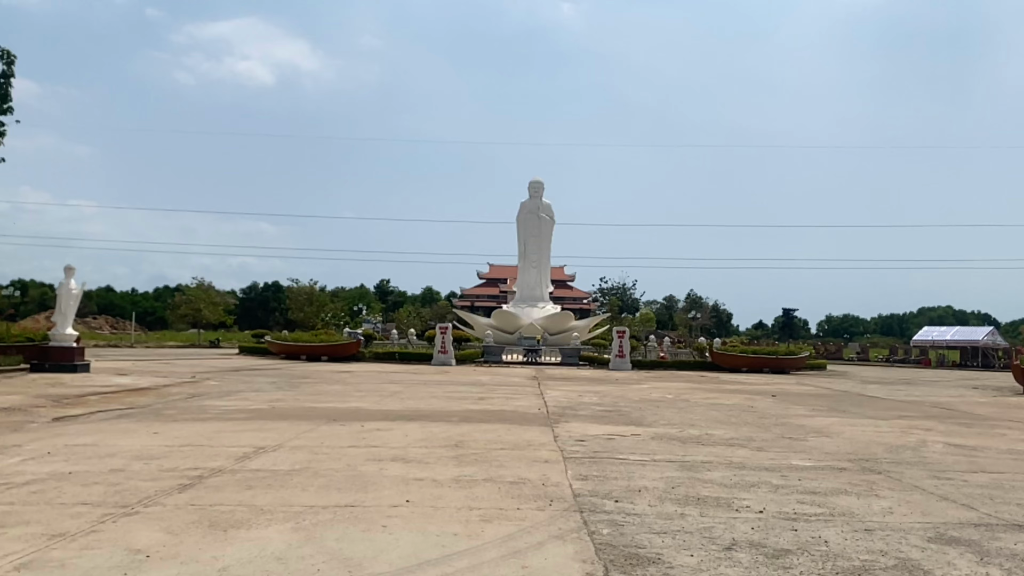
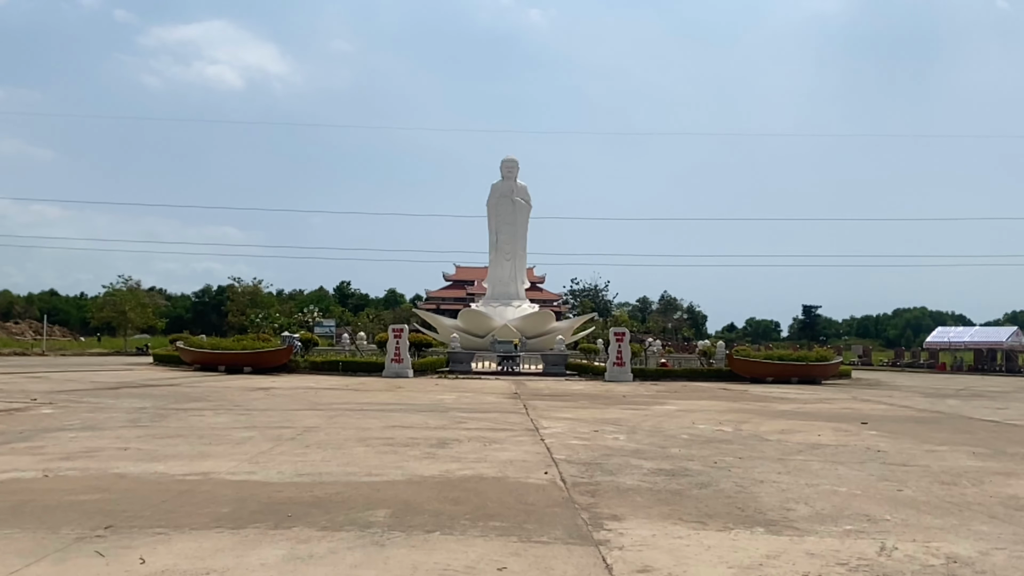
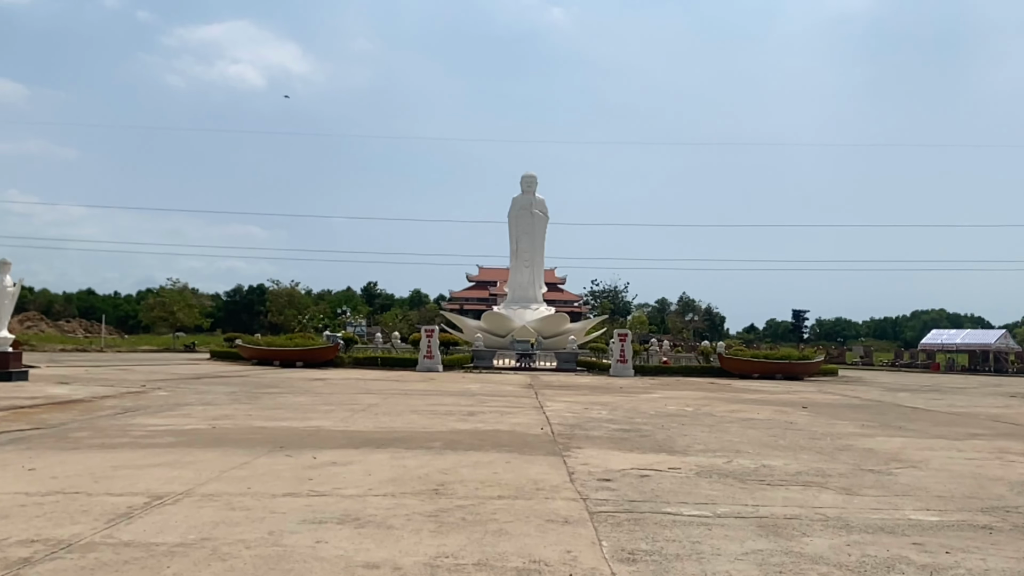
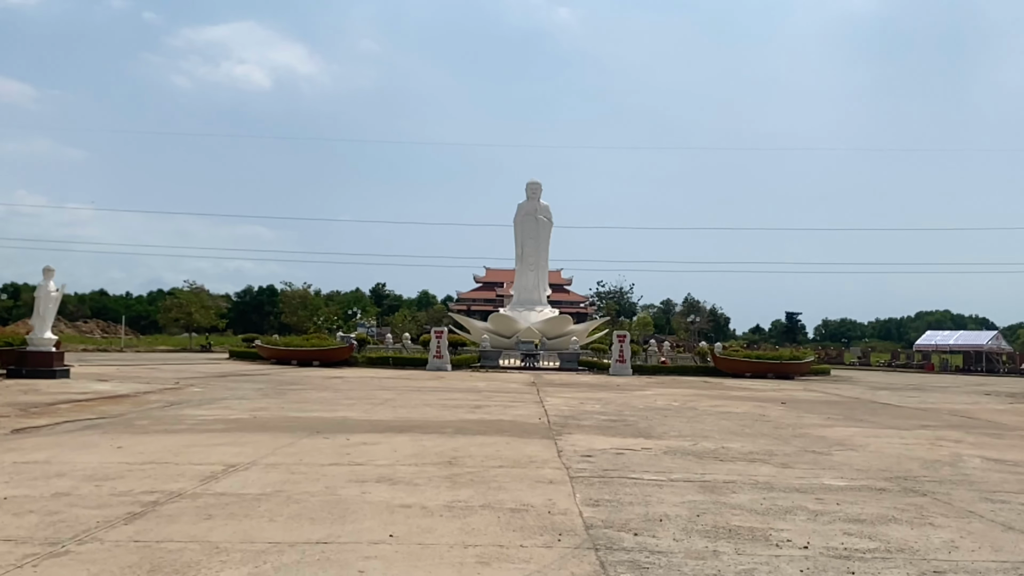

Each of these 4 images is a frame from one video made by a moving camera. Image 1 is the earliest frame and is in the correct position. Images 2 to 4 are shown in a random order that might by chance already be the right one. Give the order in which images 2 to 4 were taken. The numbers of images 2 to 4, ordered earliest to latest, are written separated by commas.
4, 3, 2
